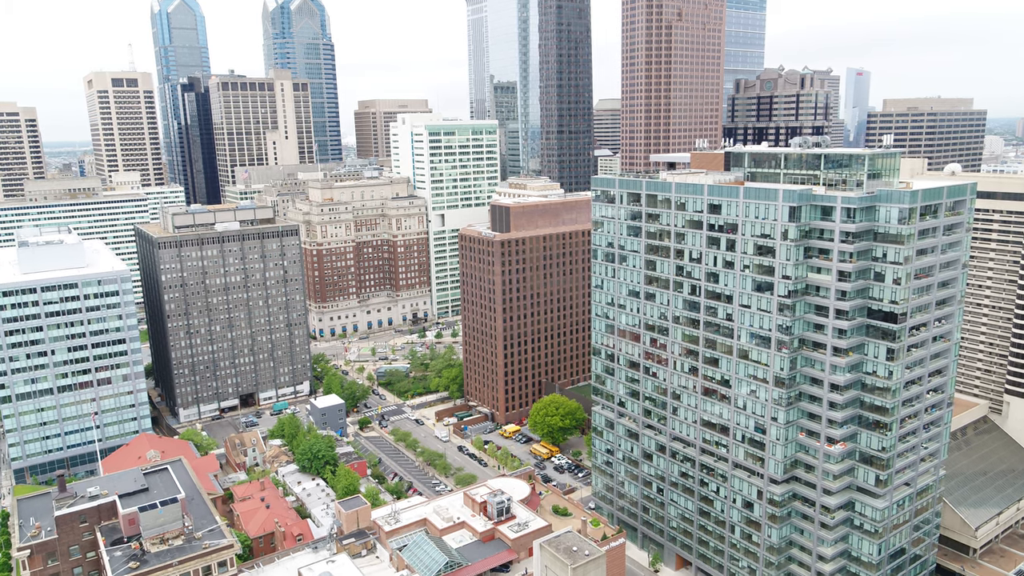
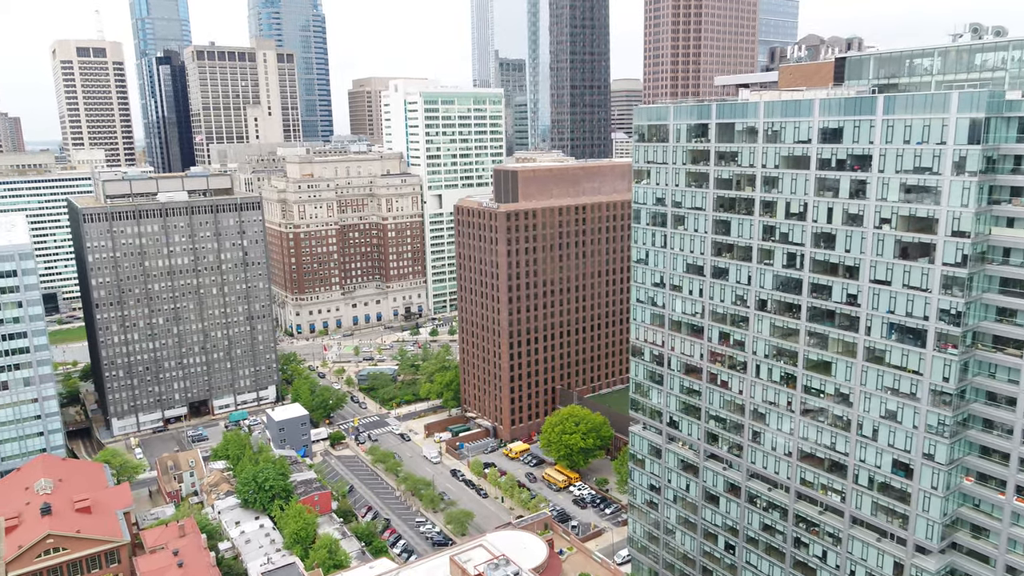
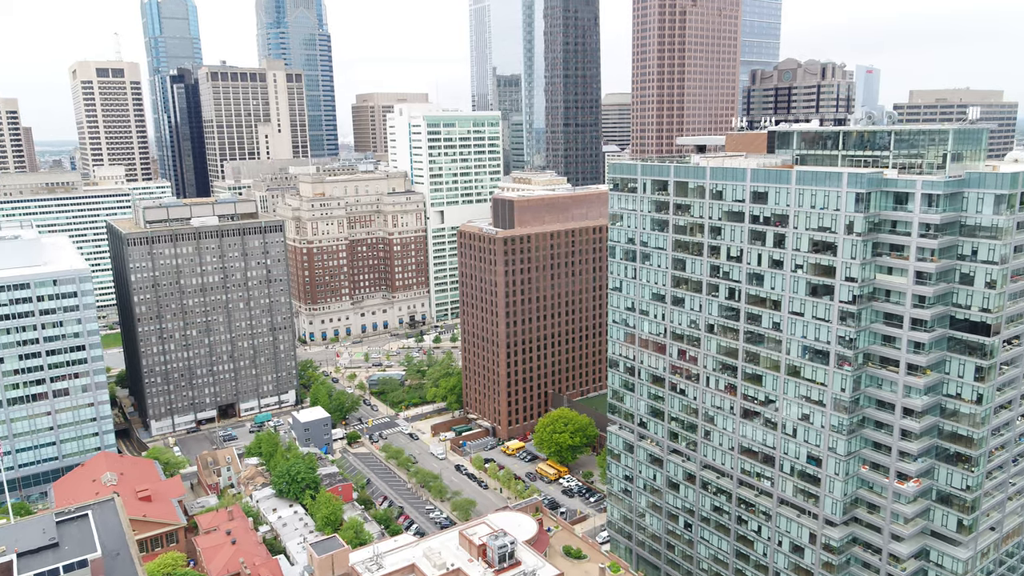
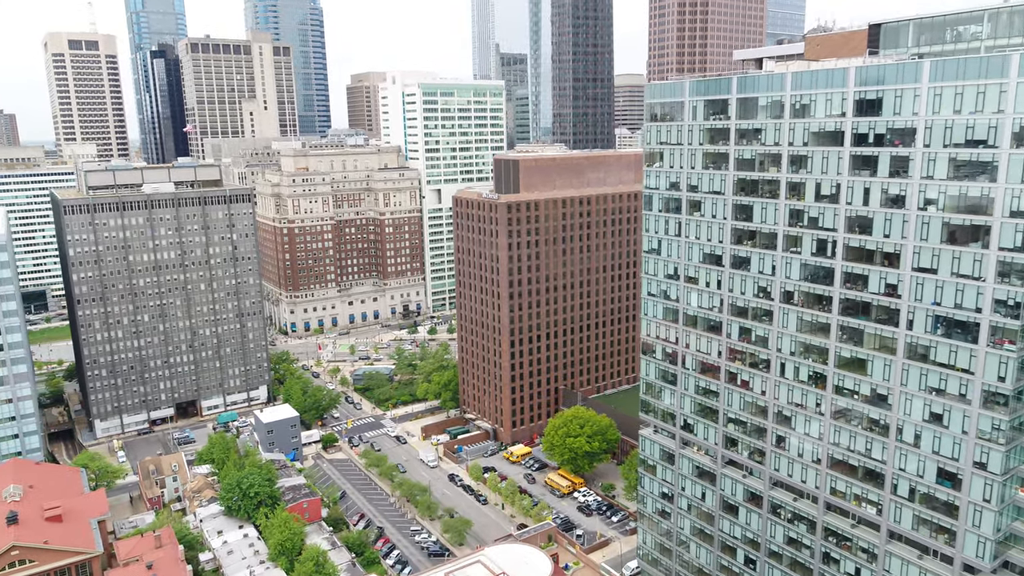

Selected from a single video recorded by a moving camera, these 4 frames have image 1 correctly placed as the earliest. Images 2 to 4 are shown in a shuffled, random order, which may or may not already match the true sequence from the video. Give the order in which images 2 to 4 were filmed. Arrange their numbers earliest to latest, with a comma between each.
3, 2, 4
